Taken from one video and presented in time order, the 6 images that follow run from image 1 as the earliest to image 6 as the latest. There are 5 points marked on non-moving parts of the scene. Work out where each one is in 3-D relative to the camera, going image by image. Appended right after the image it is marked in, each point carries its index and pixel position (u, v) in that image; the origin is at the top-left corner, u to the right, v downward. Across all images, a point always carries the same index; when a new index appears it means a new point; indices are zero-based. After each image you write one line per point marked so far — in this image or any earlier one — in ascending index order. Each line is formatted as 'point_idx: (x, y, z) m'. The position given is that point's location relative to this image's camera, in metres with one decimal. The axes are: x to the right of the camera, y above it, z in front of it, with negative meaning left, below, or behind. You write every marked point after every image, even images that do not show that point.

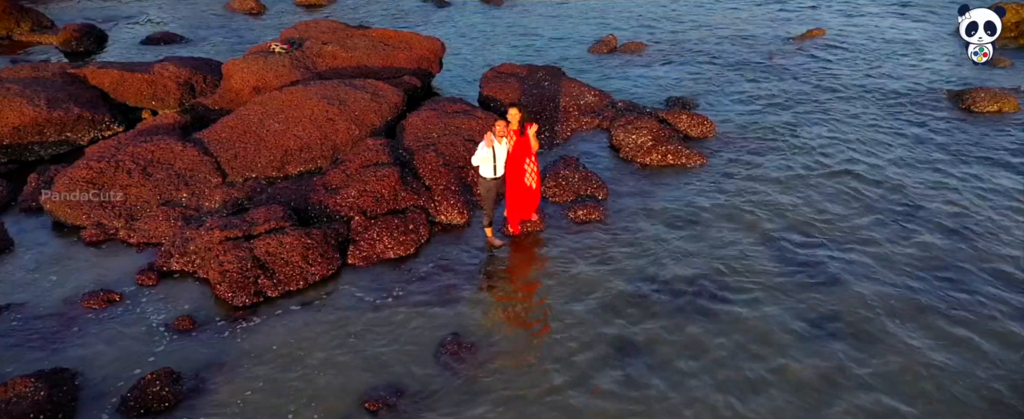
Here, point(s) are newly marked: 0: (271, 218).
0: (-4.7, -0.2, +17.7) m
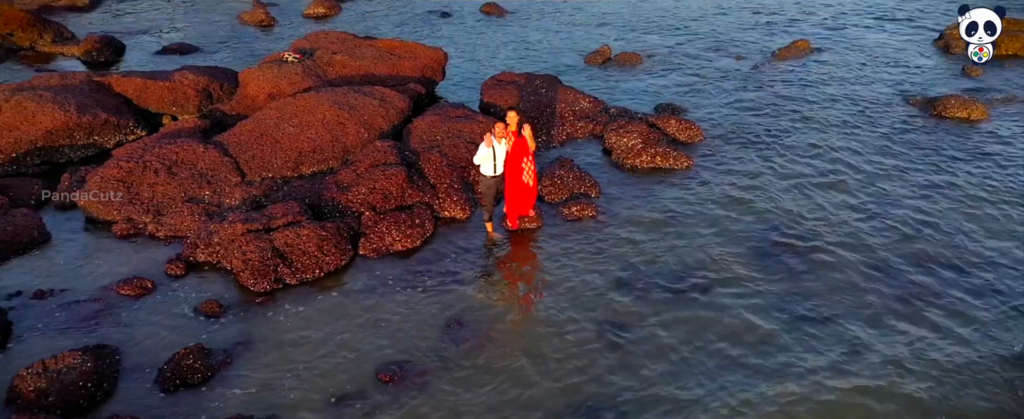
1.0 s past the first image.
0: (-4.7, -0.1, +19.3) m
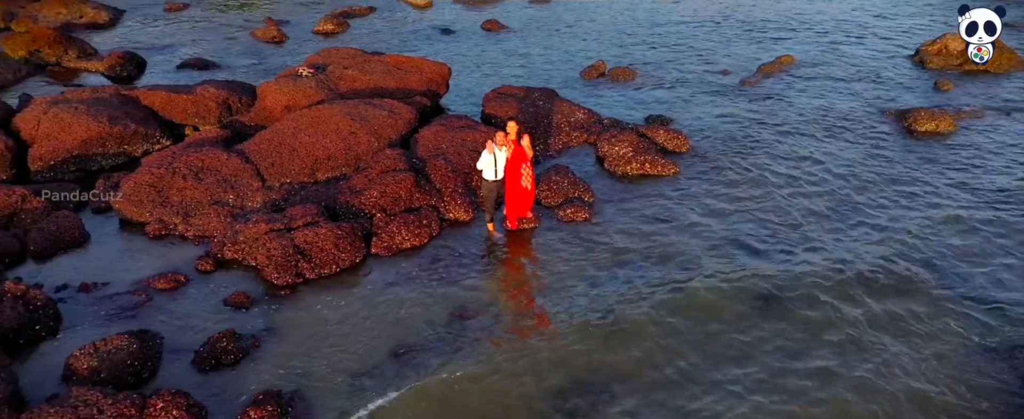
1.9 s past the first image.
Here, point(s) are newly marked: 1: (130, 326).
0: (-4.7, -0.1, +21.1) m
1: (-7.5, -2.3, +18.0) m
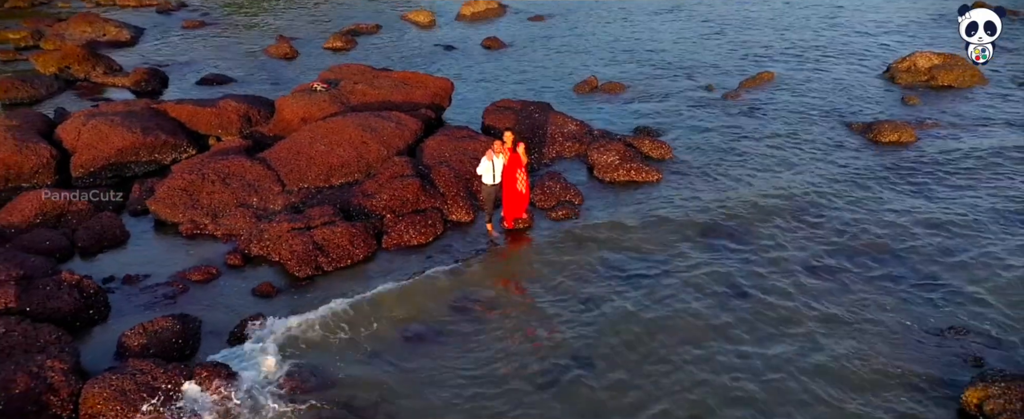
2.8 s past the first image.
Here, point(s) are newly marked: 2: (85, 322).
0: (-4.8, -0.1, +23.5) m
1: (-7.6, -2.2, +20.4) m
2: (-9.0, -2.4, +19.4) m
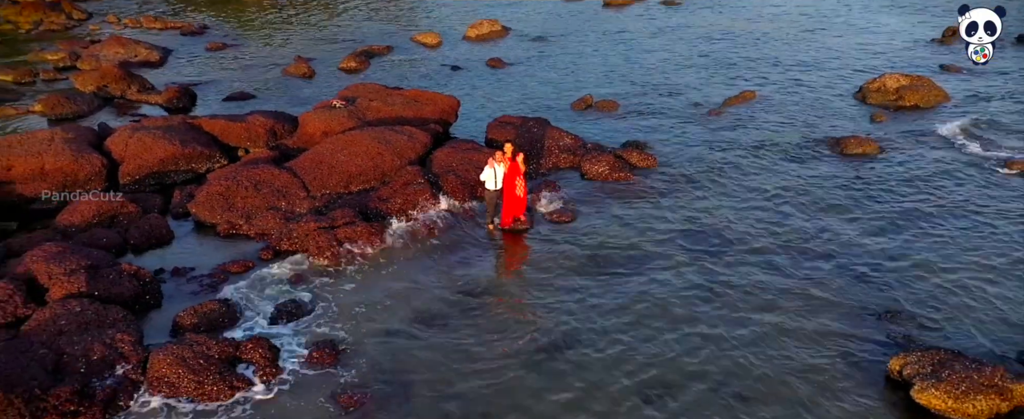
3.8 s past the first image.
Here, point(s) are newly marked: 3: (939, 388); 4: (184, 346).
0: (-4.8, -0.2, +26.7) m
1: (-7.6, -2.2, +23.5) m
2: (-9.1, -2.4, +22.6) m
3: (+8.6, -3.6, +18.6) m
4: (-7.1, -3.0, +19.9) m
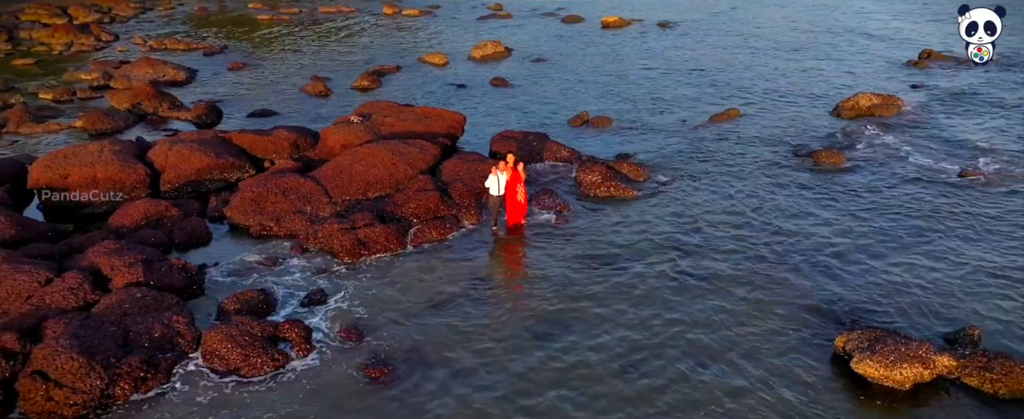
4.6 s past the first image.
0: (-4.8, -0.3, +30.1) m
1: (-7.6, -2.3, +26.9) m
2: (-9.1, -2.4, +25.9) m
3: (+8.6, -3.6, +21.8) m
4: (-7.1, -3.0, +23.2) m
